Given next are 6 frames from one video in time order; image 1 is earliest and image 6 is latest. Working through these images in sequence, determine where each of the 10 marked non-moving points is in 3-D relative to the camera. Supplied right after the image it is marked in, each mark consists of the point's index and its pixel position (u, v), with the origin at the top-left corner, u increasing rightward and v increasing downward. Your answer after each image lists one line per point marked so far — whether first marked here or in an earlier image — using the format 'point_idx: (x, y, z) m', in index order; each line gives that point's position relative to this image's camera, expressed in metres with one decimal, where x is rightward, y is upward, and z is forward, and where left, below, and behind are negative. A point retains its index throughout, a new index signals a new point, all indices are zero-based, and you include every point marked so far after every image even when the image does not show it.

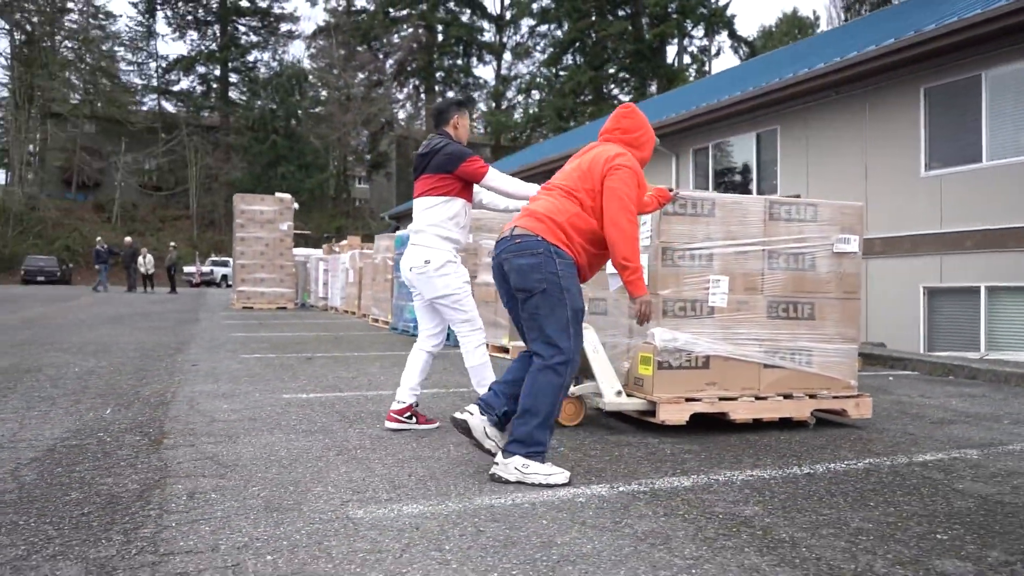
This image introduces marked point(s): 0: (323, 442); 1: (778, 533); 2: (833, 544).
0: (-1.1, -0.9, +4.7) m
1: (+1.0, -0.9, +3.1) m
2: (+1.1, -0.9, +2.9) m
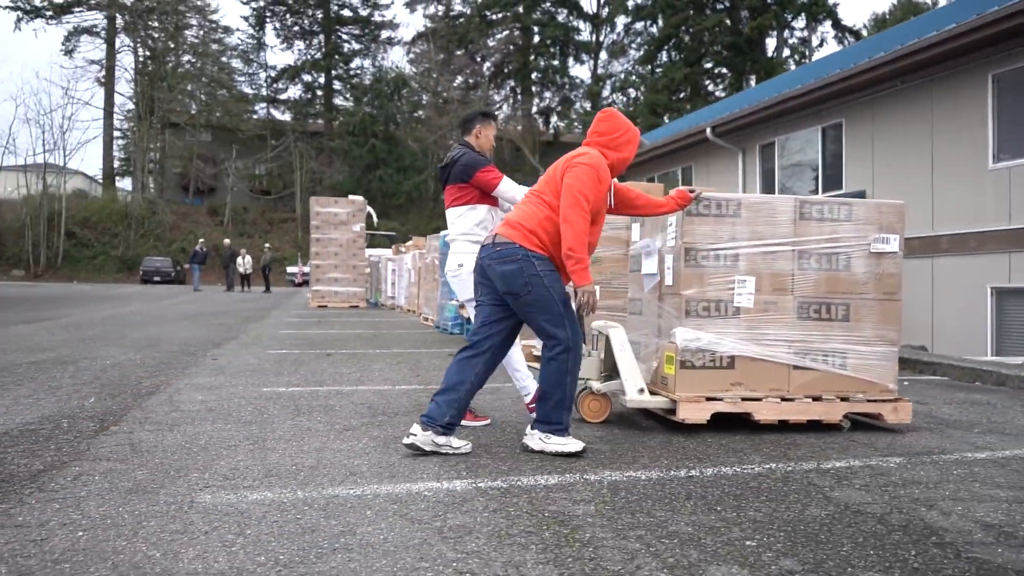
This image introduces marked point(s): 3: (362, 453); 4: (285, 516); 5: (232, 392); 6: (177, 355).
0: (-1.5, -0.8, +4.9) m
1: (+0.2, -0.9, +3.1) m
2: (+0.4, -0.9, +2.9) m
3: (-0.8, -0.9, +4.4) m
4: (-0.9, -0.9, +3.2) m
5: (-2.2, -0.8, +6.5) m
6: (-3.7, -0.7, +9.3) m
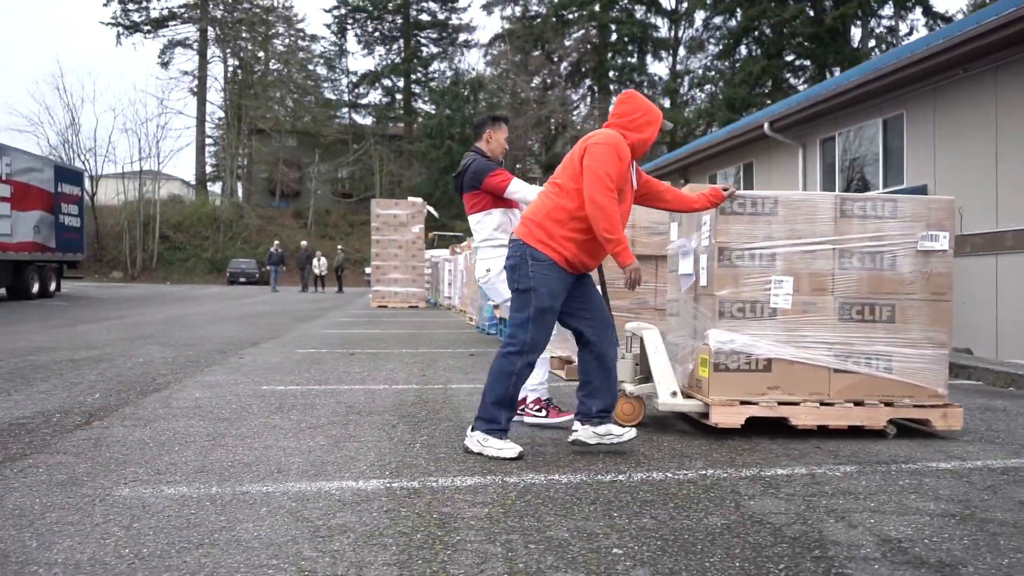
0: (-1.8, -0.9, +5.1) m
1: (-0.2, -0.9, +3.0) m
2: (-0.1, -0.9, +2.9) m
3: (-1.1, -0.9, +4.5) m
4: (-1.3, -0.9, +3.3) m
5: (-2.3, -0.8, +6.7) m
6: (-3.5, -0.8, +9.7) m
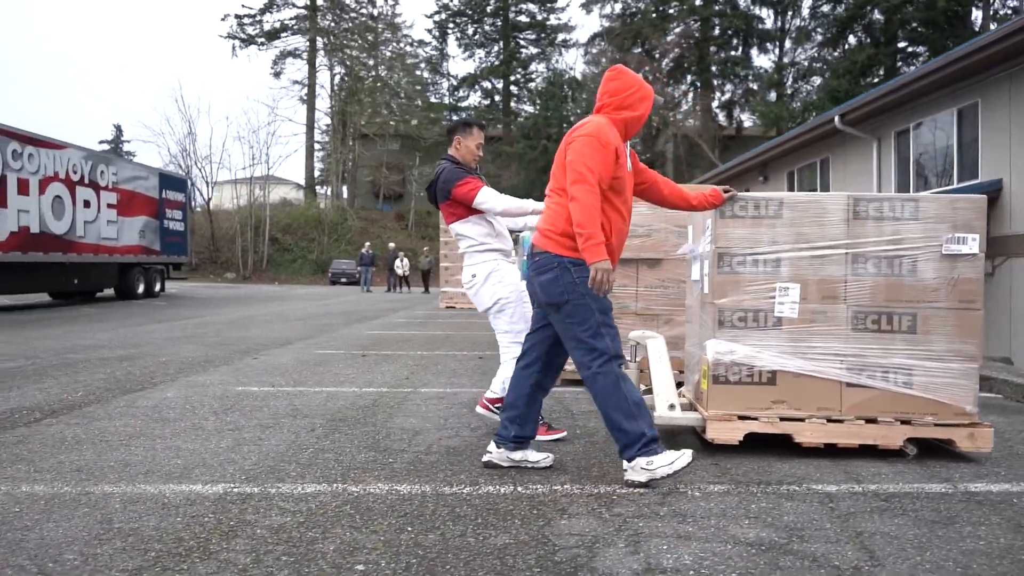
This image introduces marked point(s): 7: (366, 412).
0: (-2.3, -0.9, +5.3) m
1: (-1.1, -0.9, +3.1) m
2: (-1.0, -0.9, +2.9) m
3: (-1.7, -0.9, +4.7) m
4: (-2.1, -0.9, +3.5) m
5: (-2.6, -0.9, +7.0) m
6: (-3.4, -0.8, +10.2) m
7: (-1.1, -0.9, +6.1) m
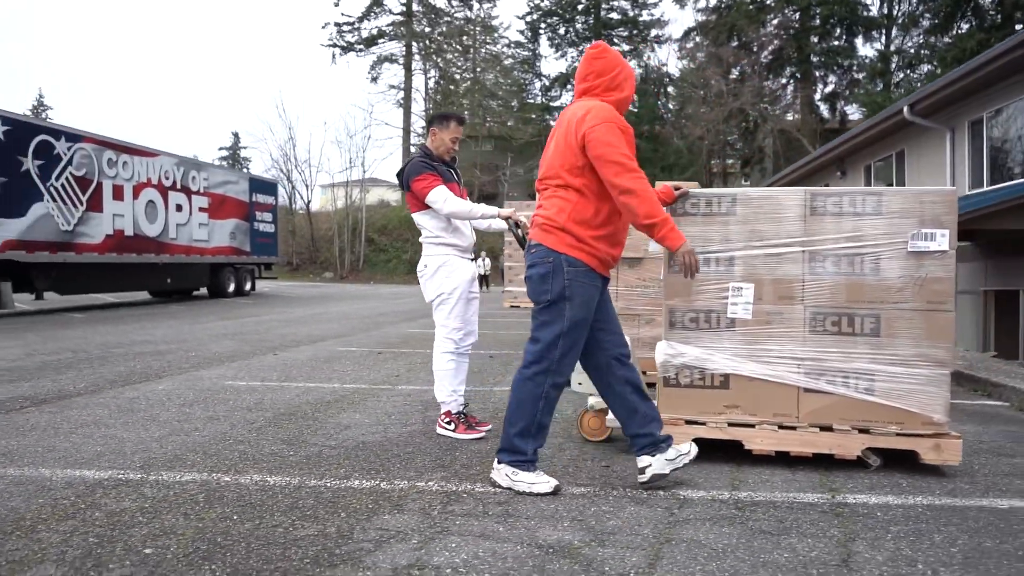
0: (-2.8, -0.9, +5.7) m
1: (-1.8, -0.9, +3.3) m
2: (-1.7, -0.9, +3.2) m
3: (-2.3, -0.9, +5.0) m
4: (-2.8, -0.9, +3.9) m
5: (-2.8, -0.8, +7.4) m
6: (-3.2, -0.8, +10.6) m
7: (-1.4, -0.9, +6.3) m
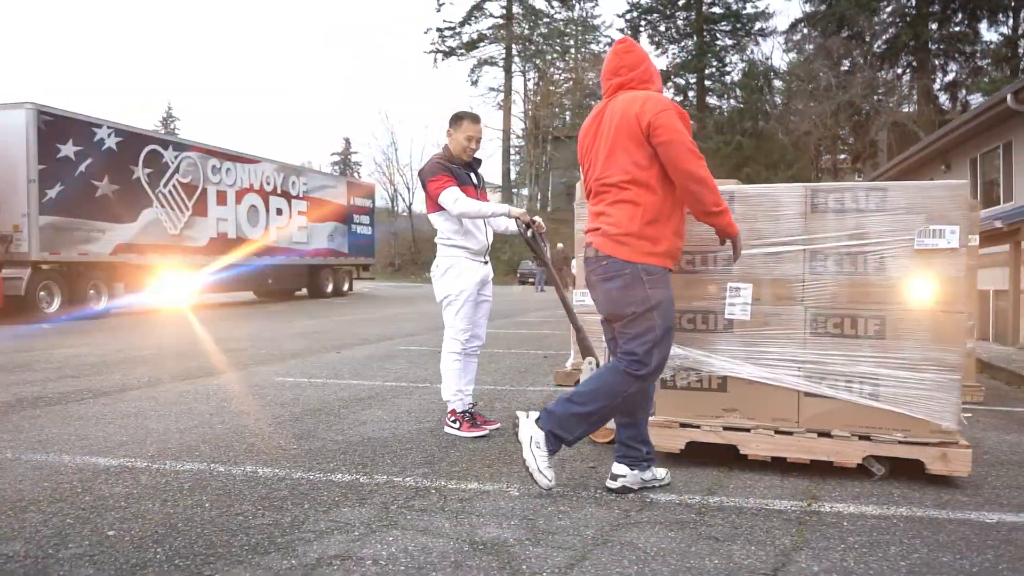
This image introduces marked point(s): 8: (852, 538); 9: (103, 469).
0: (-2.7, -0.9, +6.1) m
1: (-2.0, -0.9, +3.6) m
2: (-1.9, -0.9, +3.4) m
3: (-2.3, -0.9, +5.3) m
4: (-2.9, -0.9, +4.3) m
5: (-2.5, -0.8, +7.8) m
6: (-2.5, -0.8, +11.0) m
7: (-1.2, -0.9, +6.6) m
8: (+1.3, -1.0, +3.2) m
9: (-2.1, -0.9, +4.3) m
